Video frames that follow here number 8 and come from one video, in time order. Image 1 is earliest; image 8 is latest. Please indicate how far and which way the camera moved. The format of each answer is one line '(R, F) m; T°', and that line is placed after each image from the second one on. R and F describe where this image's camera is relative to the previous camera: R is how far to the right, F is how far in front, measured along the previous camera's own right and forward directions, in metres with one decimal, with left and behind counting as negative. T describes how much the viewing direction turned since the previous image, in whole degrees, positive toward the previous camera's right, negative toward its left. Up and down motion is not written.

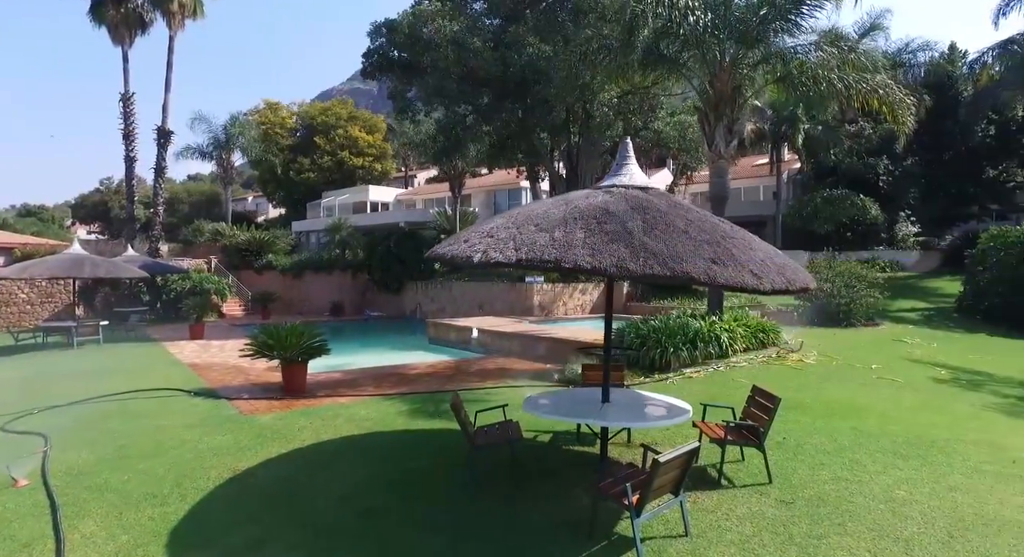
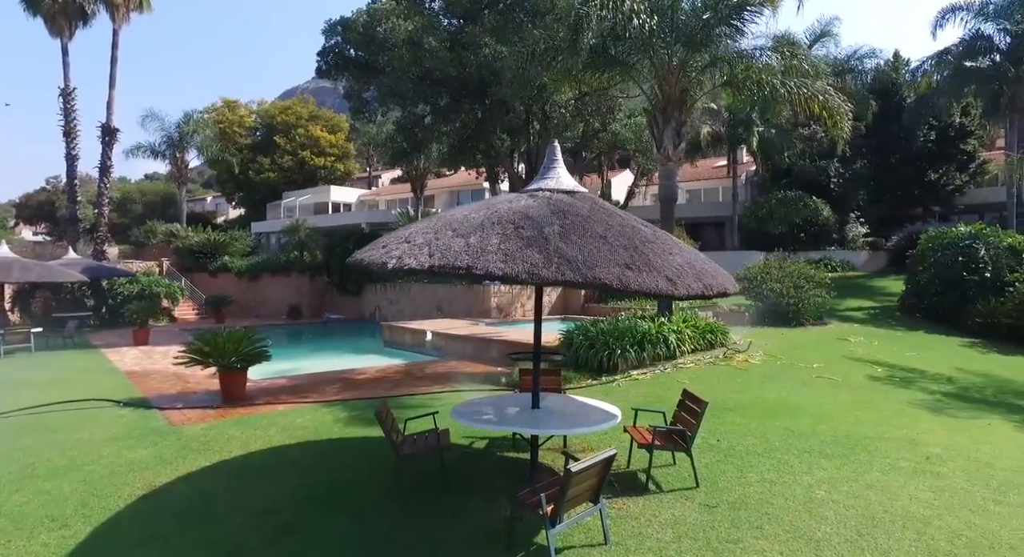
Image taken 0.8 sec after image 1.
(+0.3, +0.1) m; +3°
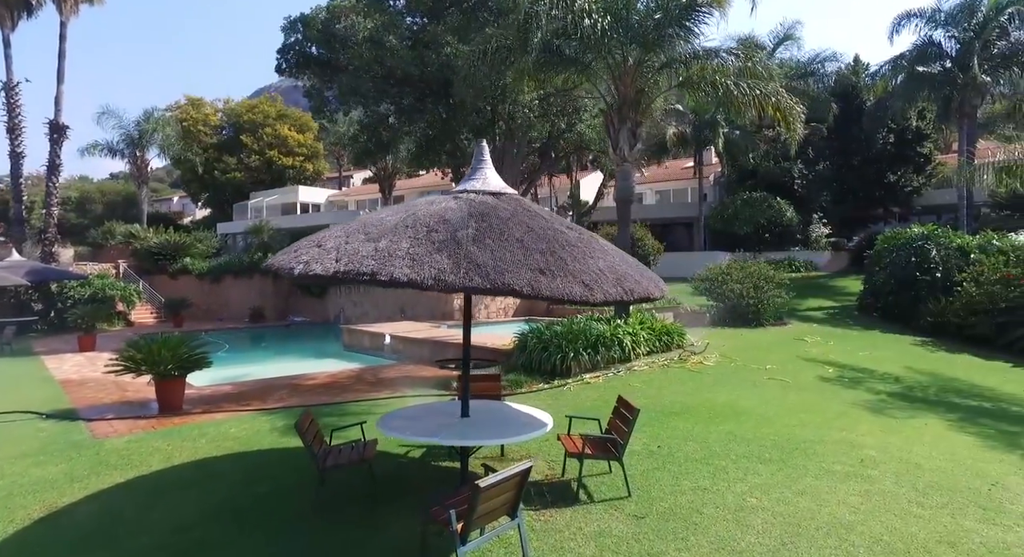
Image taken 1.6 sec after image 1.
(+0.4, +0.2) m; +2°
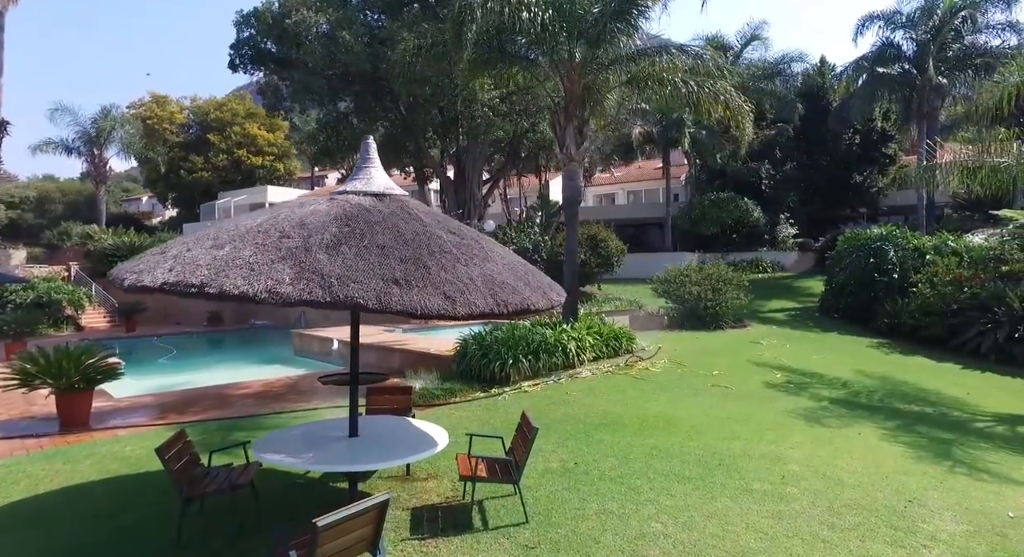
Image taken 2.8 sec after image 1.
(+0.7, +0.4) m; +2°
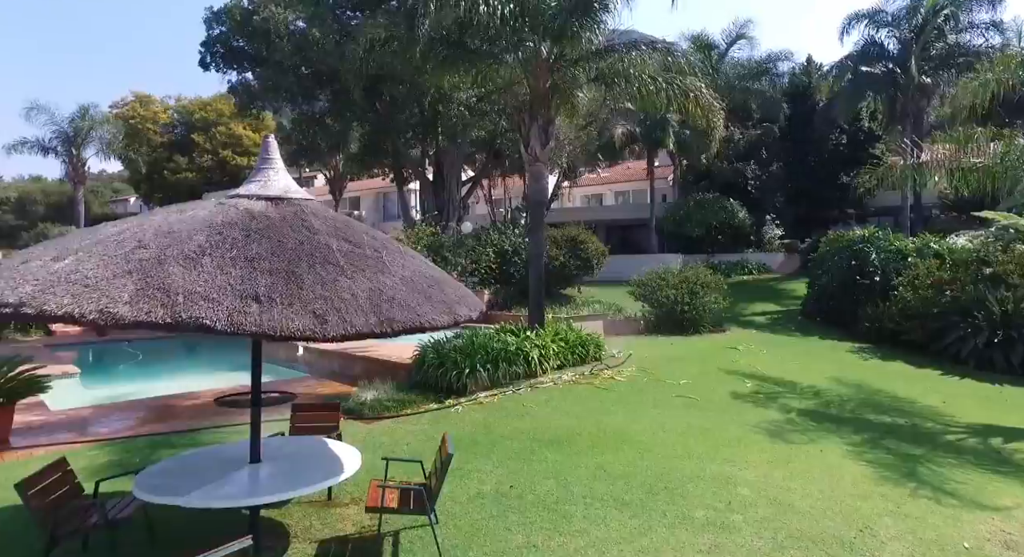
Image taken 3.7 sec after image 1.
(+0.6, +0.4) m; 0°
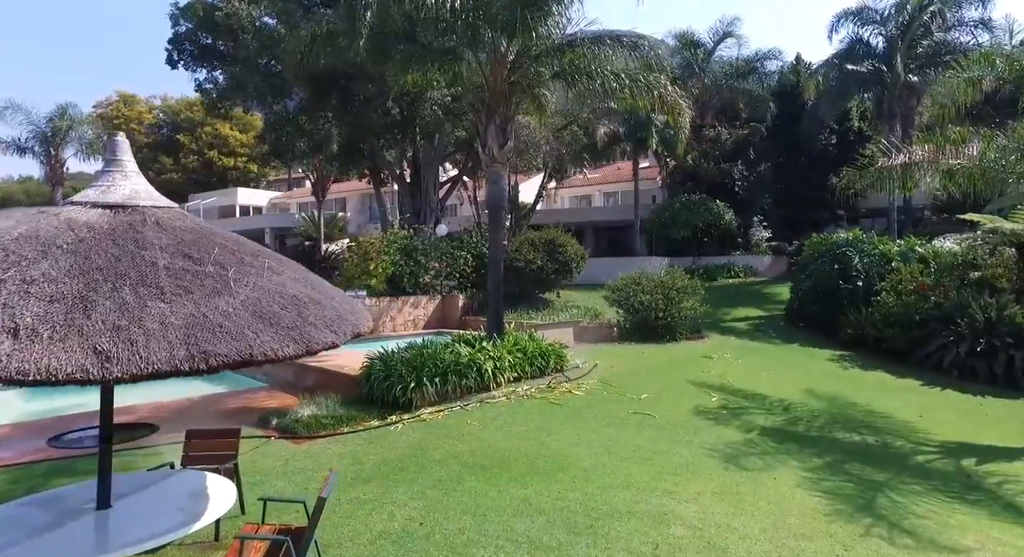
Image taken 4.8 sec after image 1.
(+0.7, +0.6) m; 0°
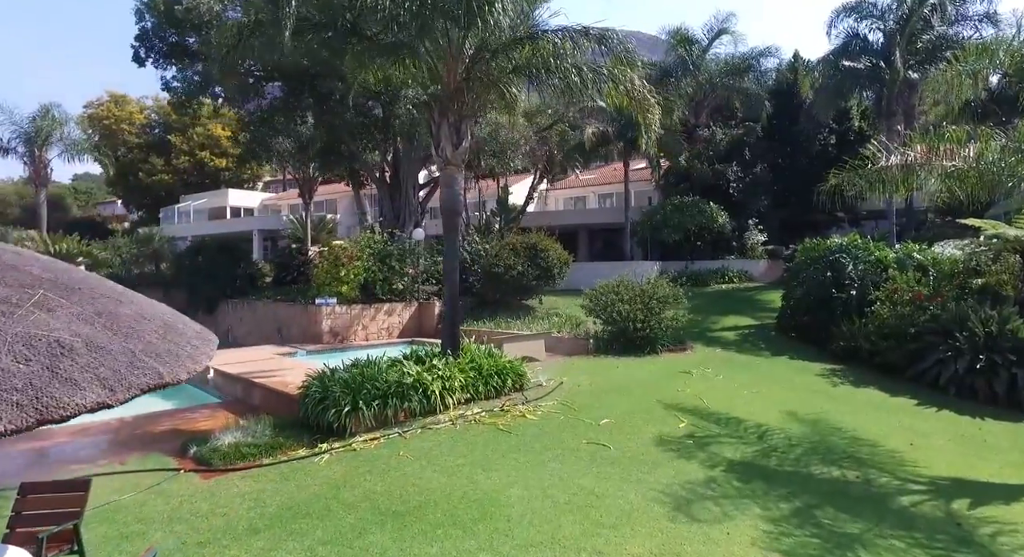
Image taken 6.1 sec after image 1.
(+0.8, +0.8) m; -1°
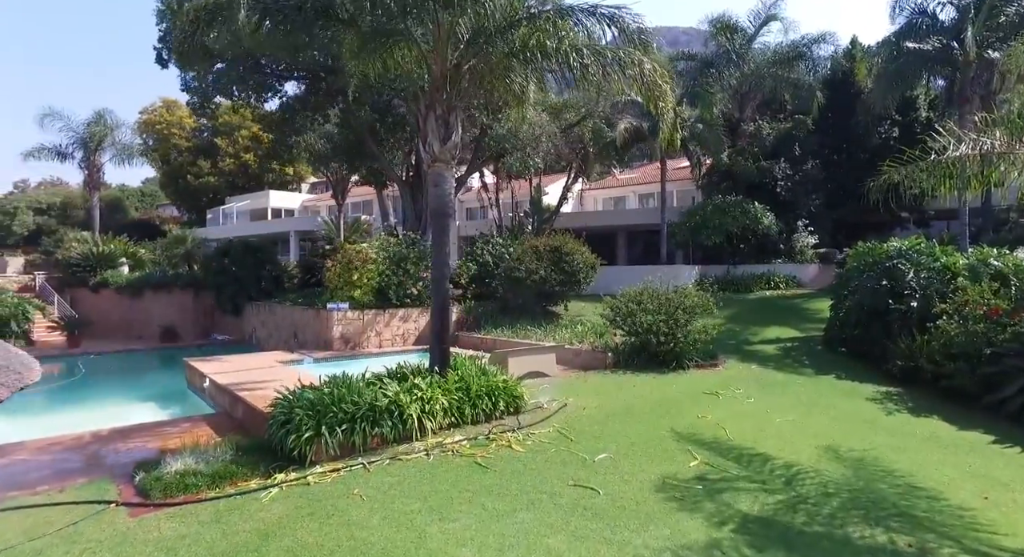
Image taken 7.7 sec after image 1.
(+0.8, +1.1) m; -5°
